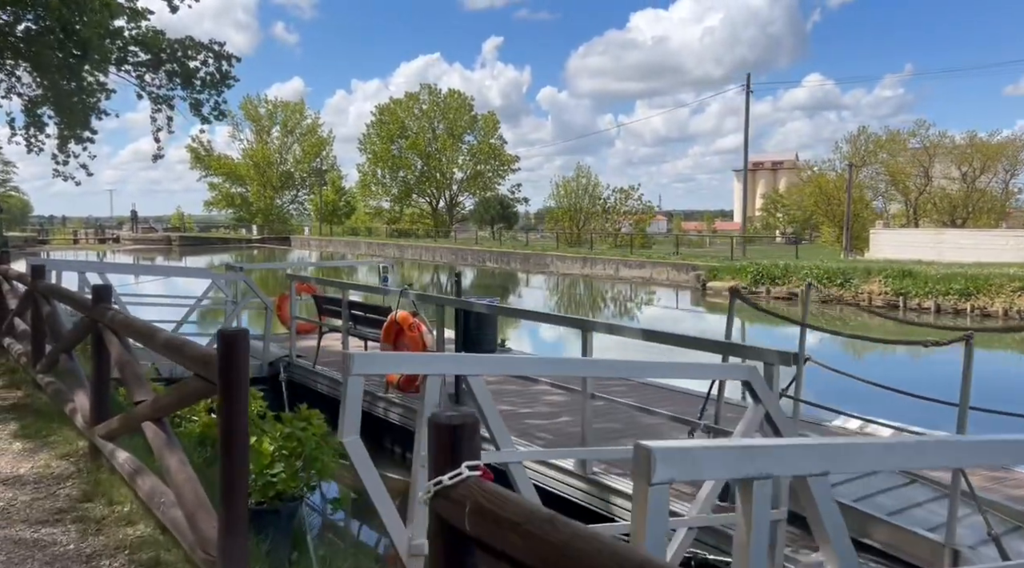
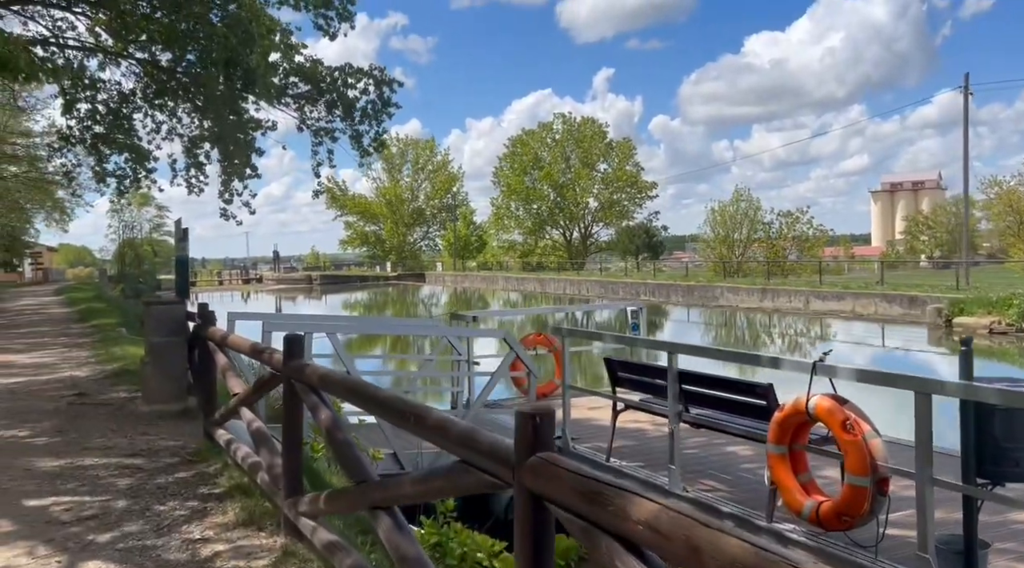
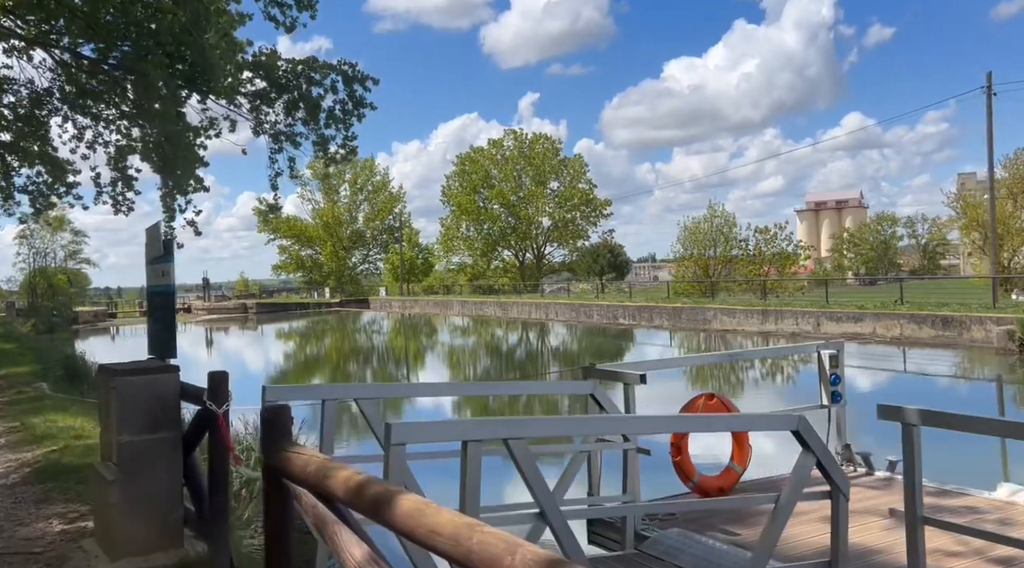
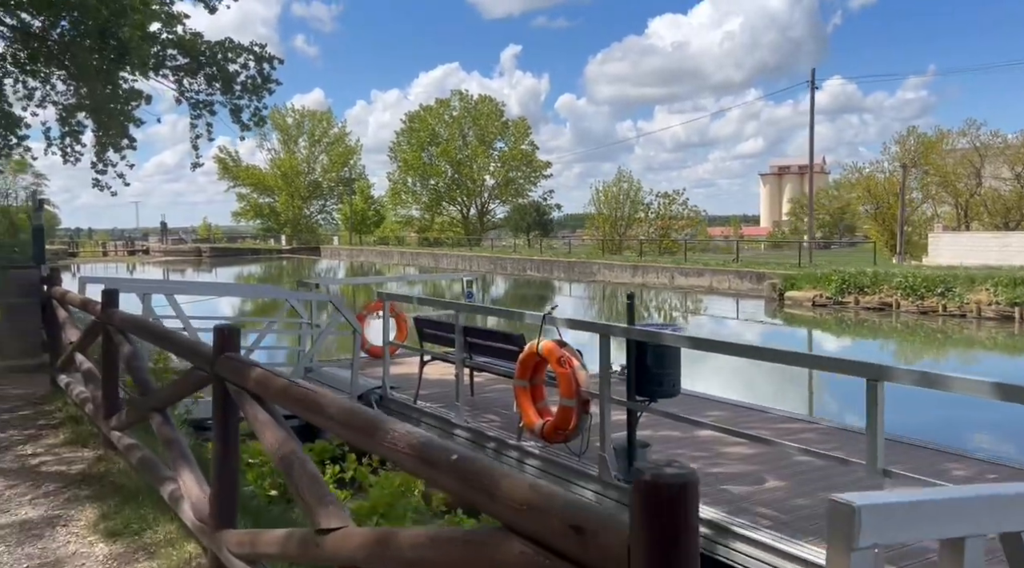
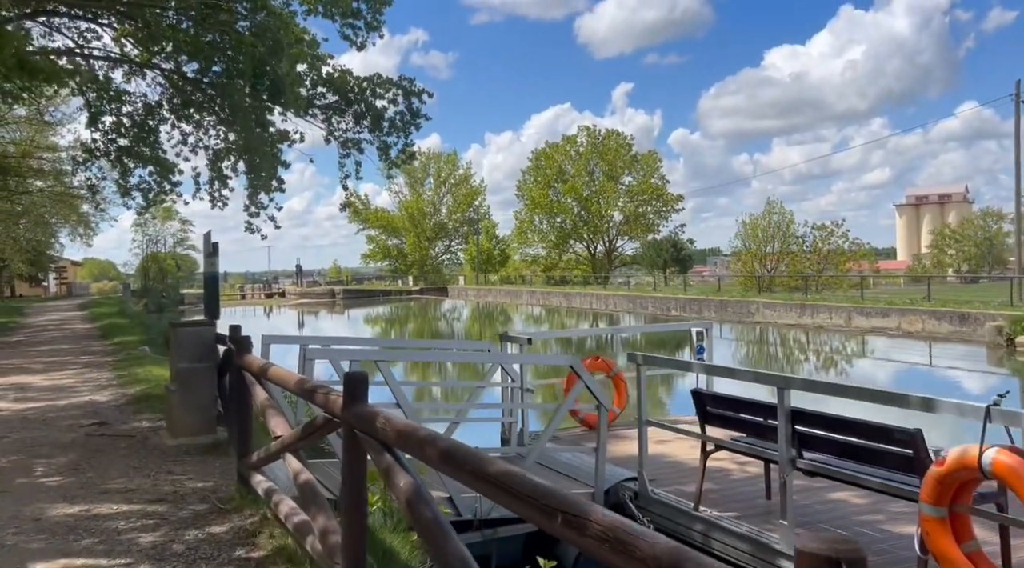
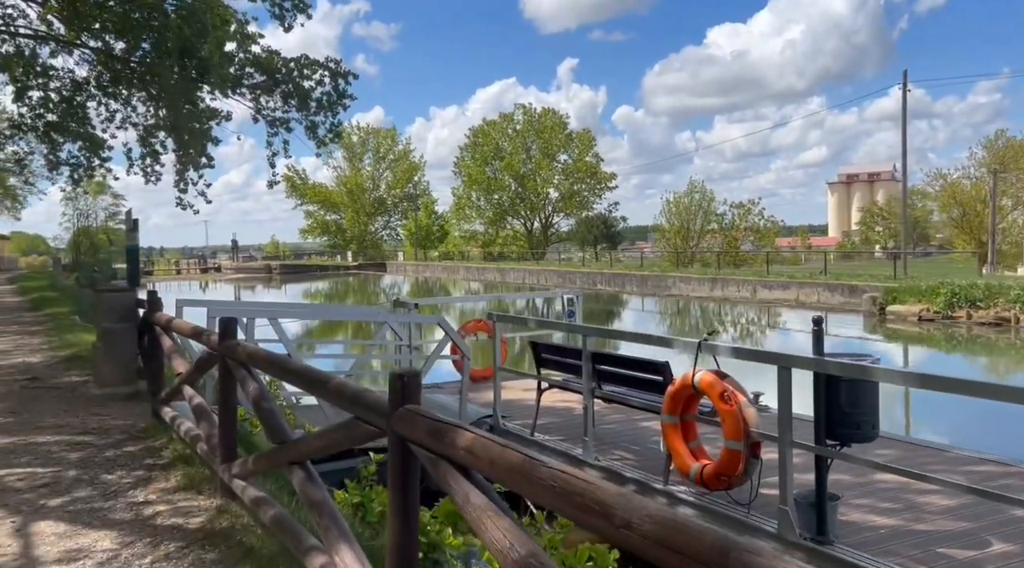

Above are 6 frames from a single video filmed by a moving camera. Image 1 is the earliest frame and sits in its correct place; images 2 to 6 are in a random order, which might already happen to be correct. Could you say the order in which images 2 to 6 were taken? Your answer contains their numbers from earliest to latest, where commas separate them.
4, 6, 2, 5, 3
